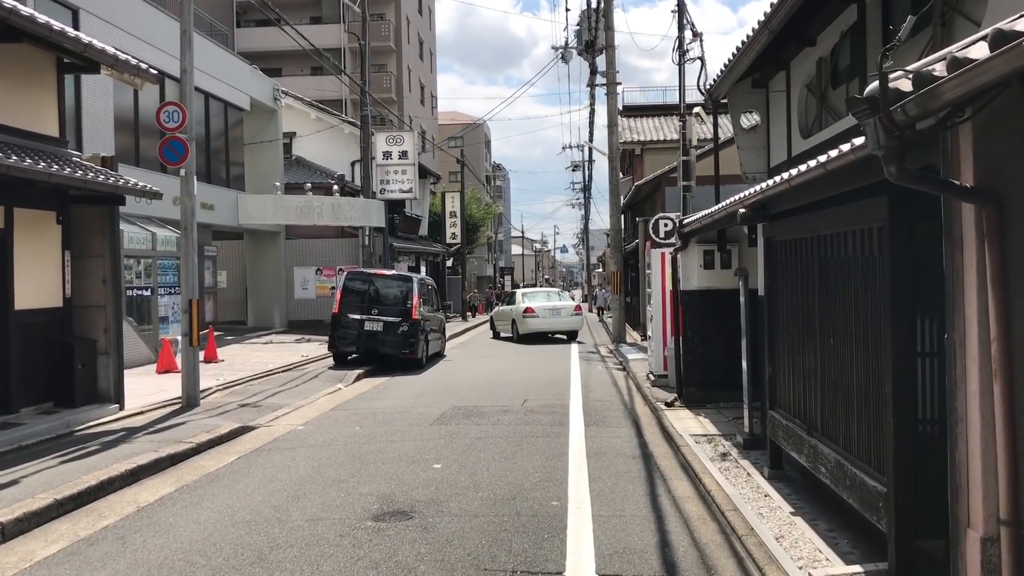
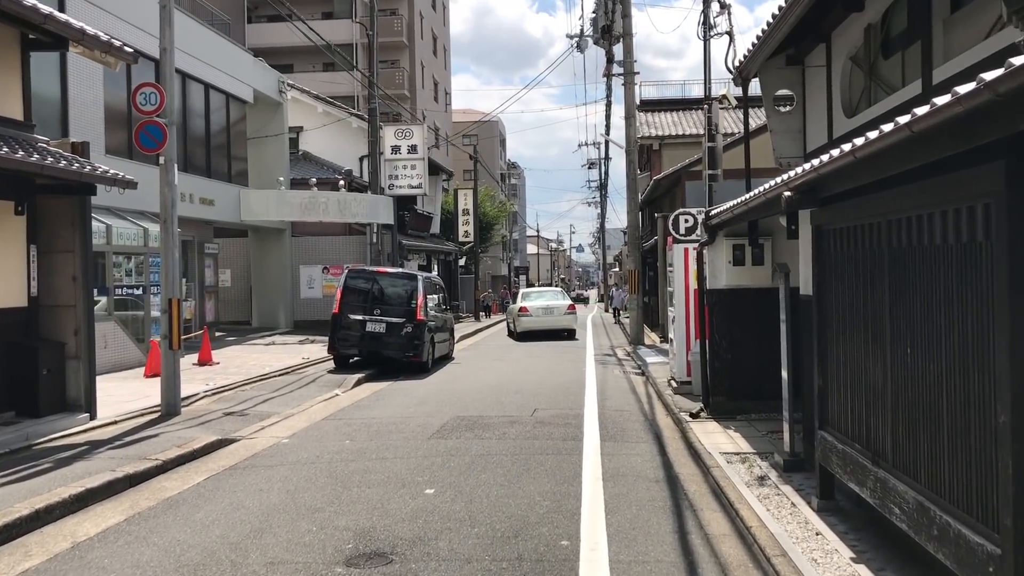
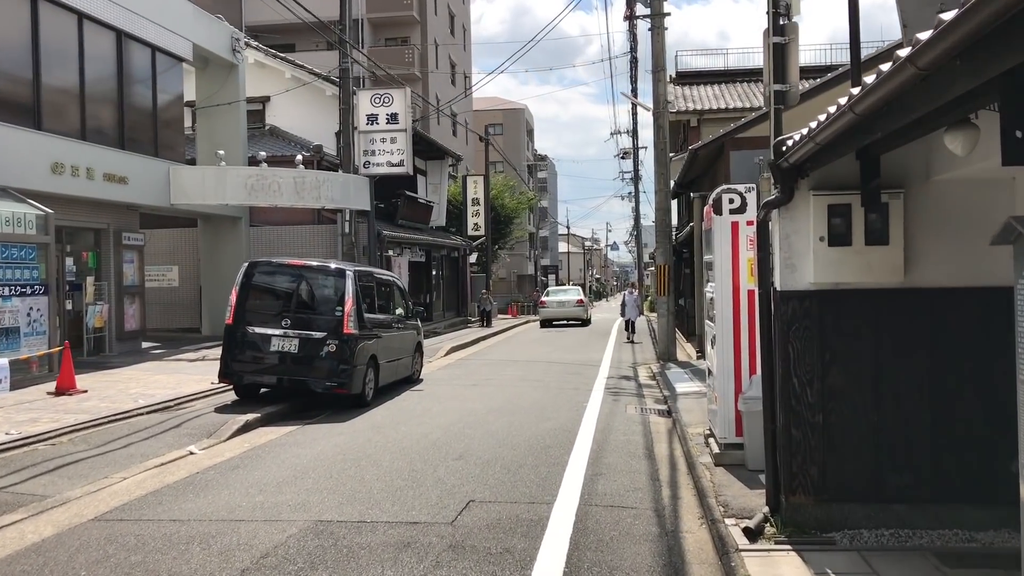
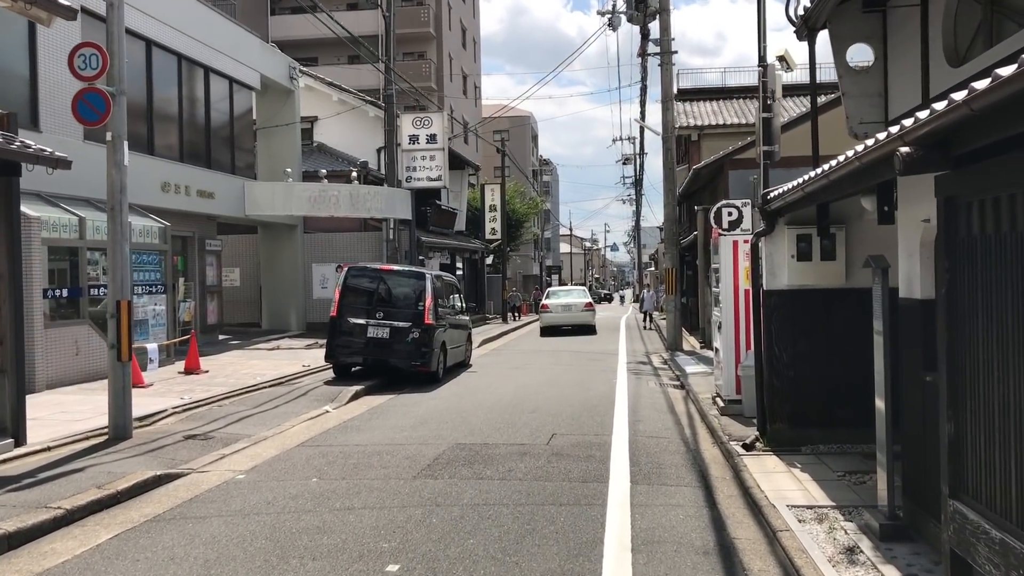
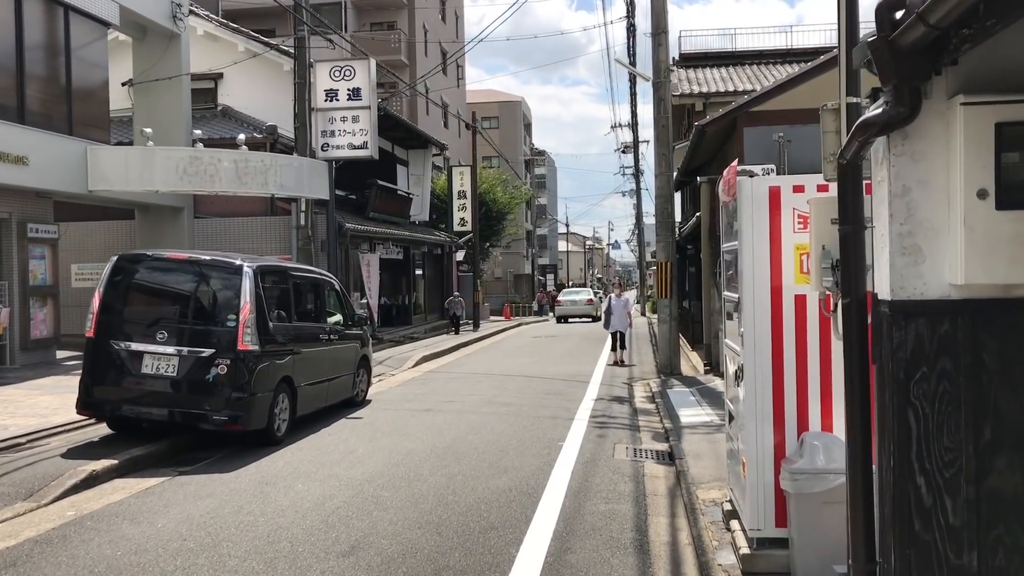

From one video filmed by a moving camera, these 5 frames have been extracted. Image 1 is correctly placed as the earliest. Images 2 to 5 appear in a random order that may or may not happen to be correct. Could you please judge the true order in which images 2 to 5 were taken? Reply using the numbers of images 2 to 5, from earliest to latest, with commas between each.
2, 4, 3, 5
